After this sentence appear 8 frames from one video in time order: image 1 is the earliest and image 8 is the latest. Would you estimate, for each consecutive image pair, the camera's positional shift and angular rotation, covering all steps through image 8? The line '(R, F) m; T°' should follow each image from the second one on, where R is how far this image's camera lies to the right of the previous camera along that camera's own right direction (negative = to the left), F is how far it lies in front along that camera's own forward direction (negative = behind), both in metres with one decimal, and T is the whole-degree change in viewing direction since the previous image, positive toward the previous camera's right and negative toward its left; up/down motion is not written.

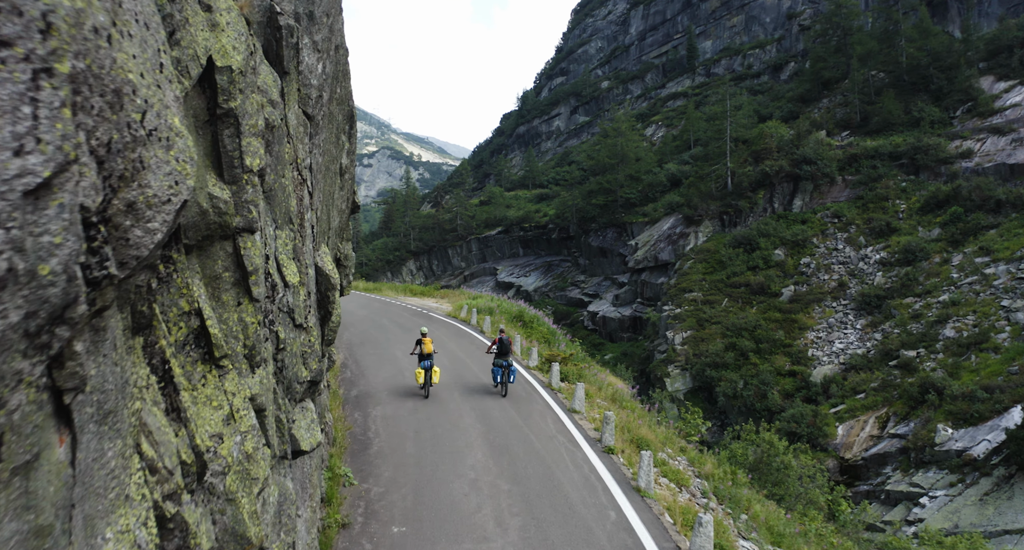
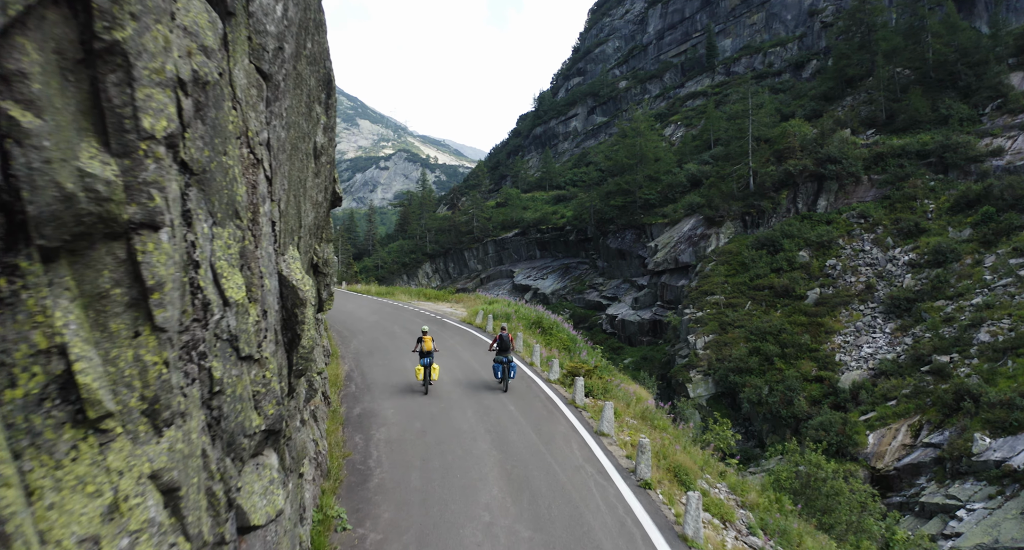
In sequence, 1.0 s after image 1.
(0.0, +0.5) m; -2°
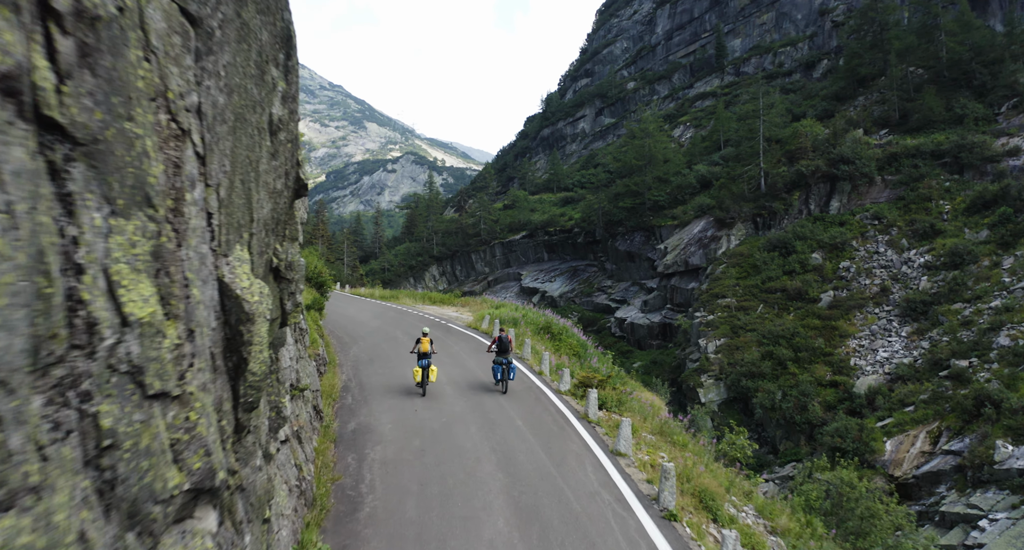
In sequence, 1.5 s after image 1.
(0.0, +0.3) m; -1°
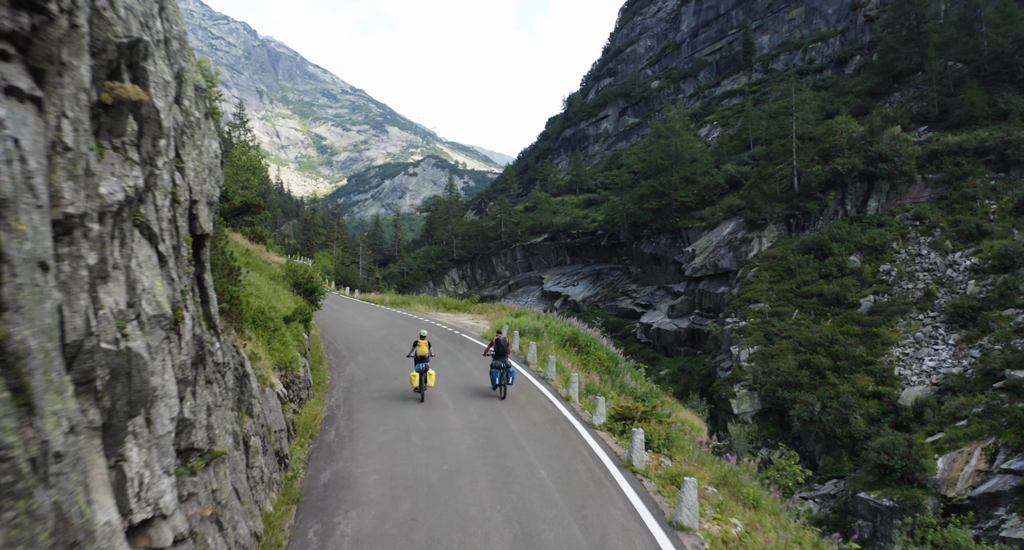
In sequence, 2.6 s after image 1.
(+0.1, +1.0) m; -2°
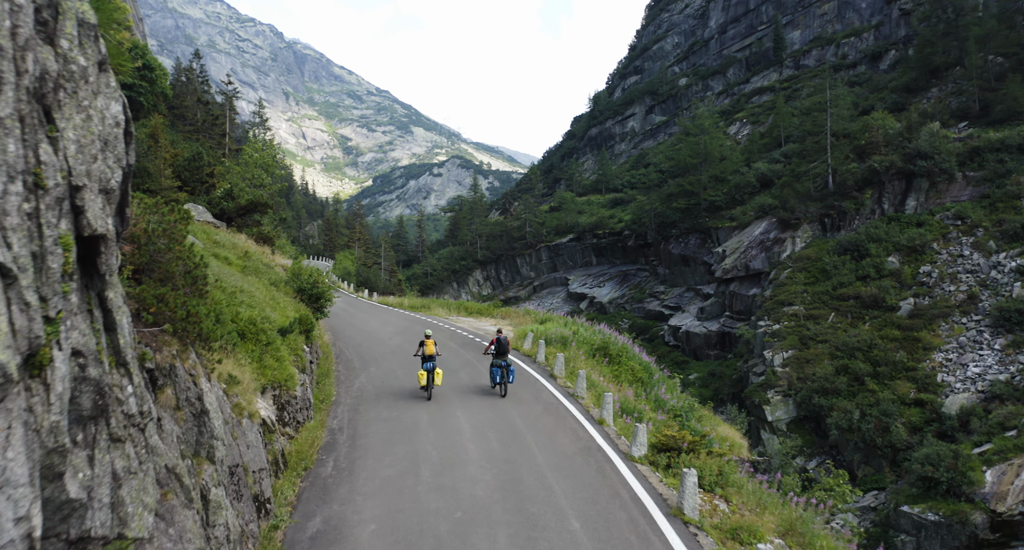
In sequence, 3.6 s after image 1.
(-0.1, +0.3) m; -2°
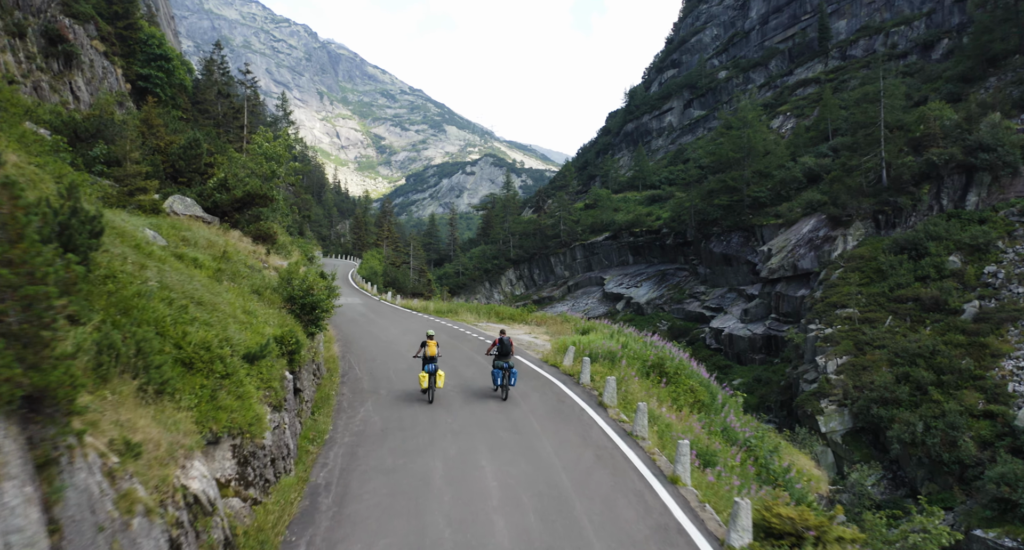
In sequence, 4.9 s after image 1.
(-0.1, +0.8) m; -3°
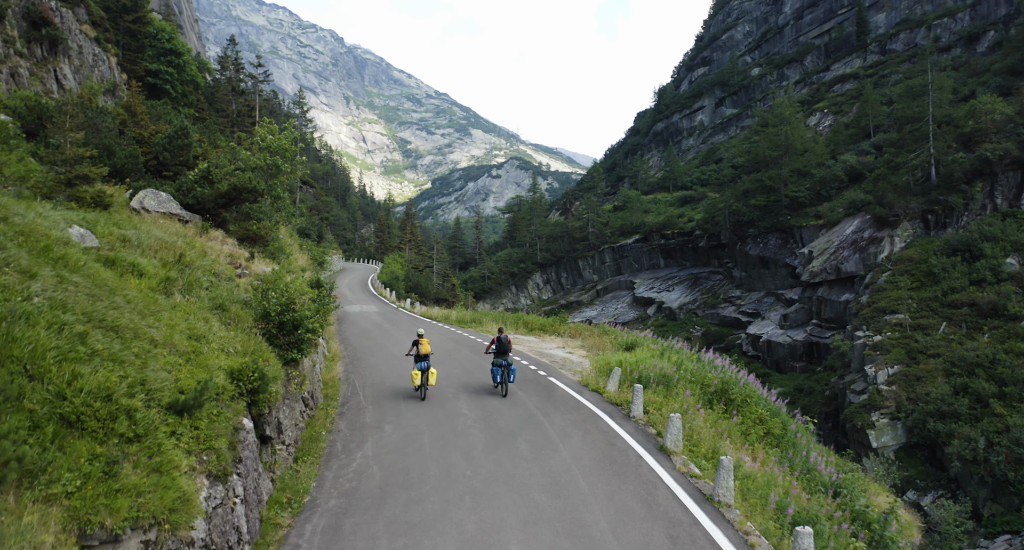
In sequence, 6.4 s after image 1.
(0.0, +0.8) m; -3°
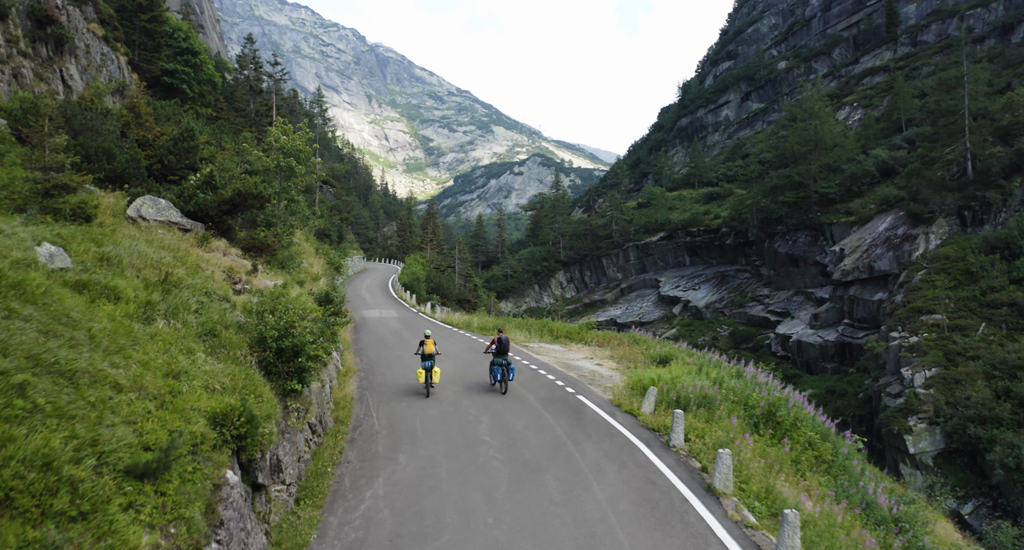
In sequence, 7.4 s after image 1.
(-0.3, +0.1) m; -2°
